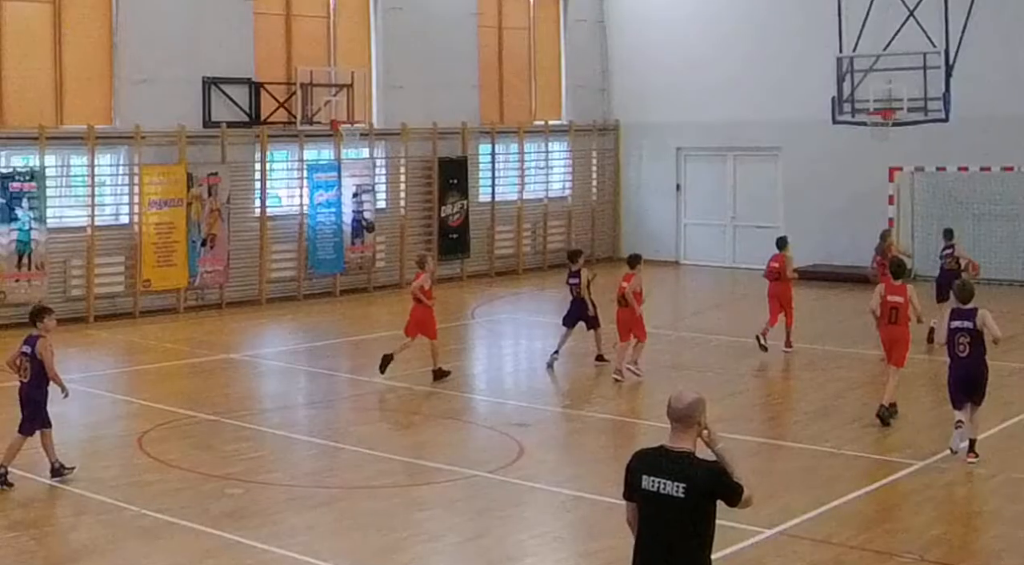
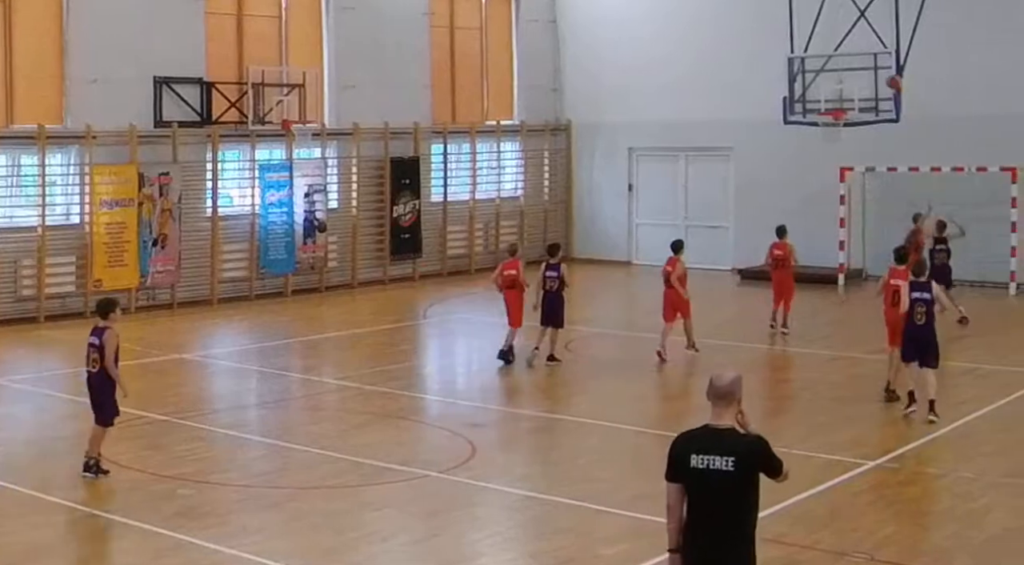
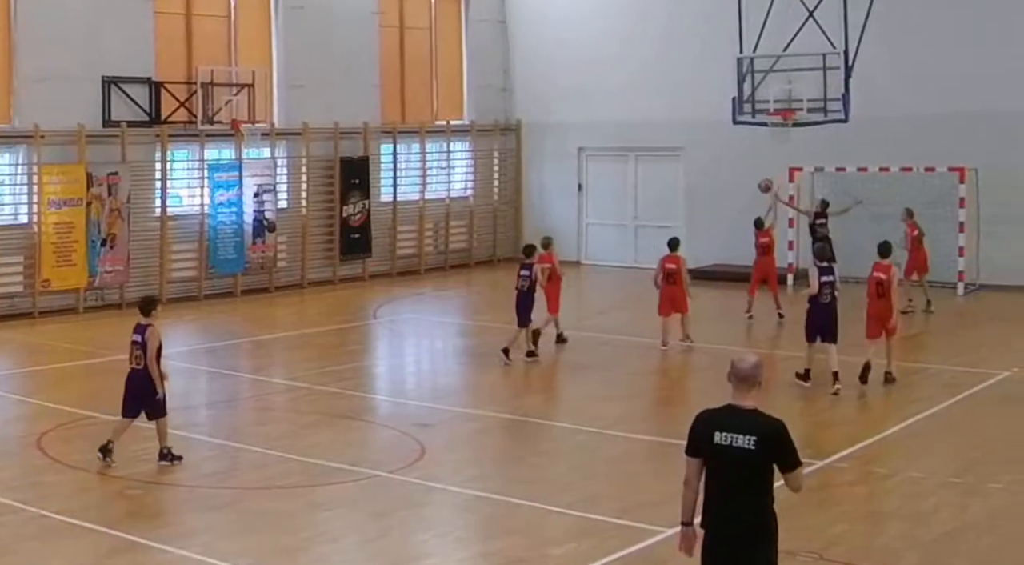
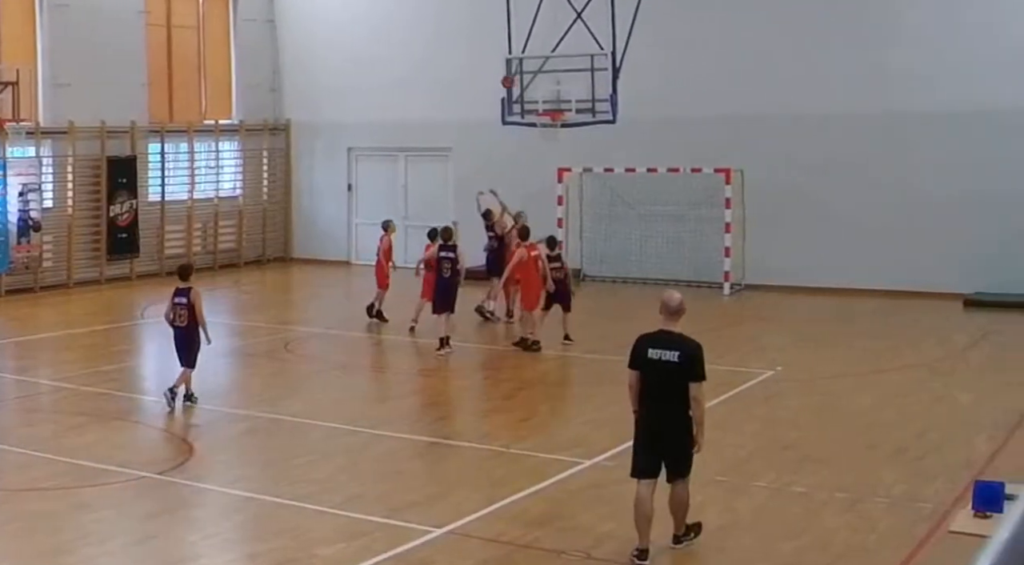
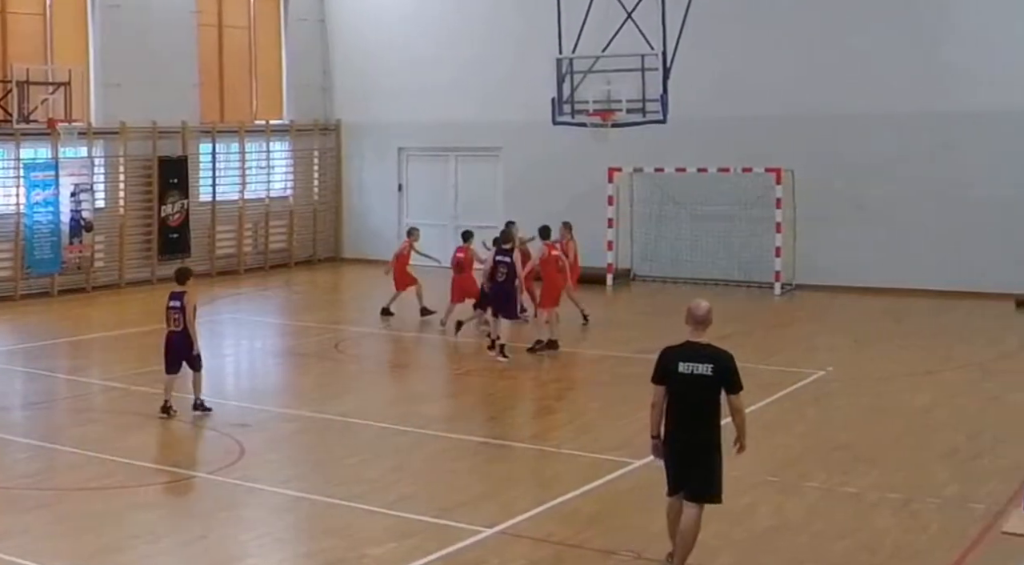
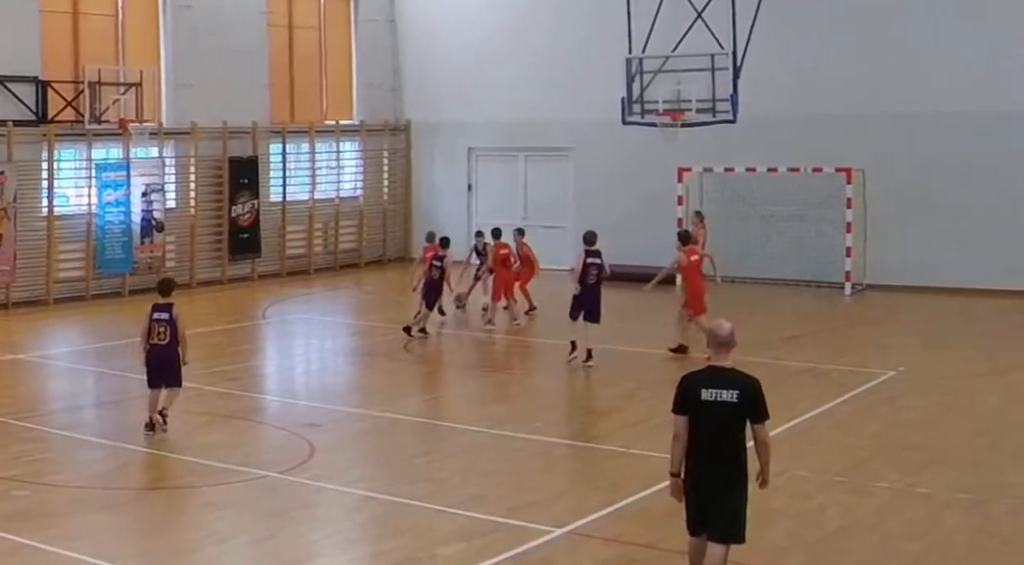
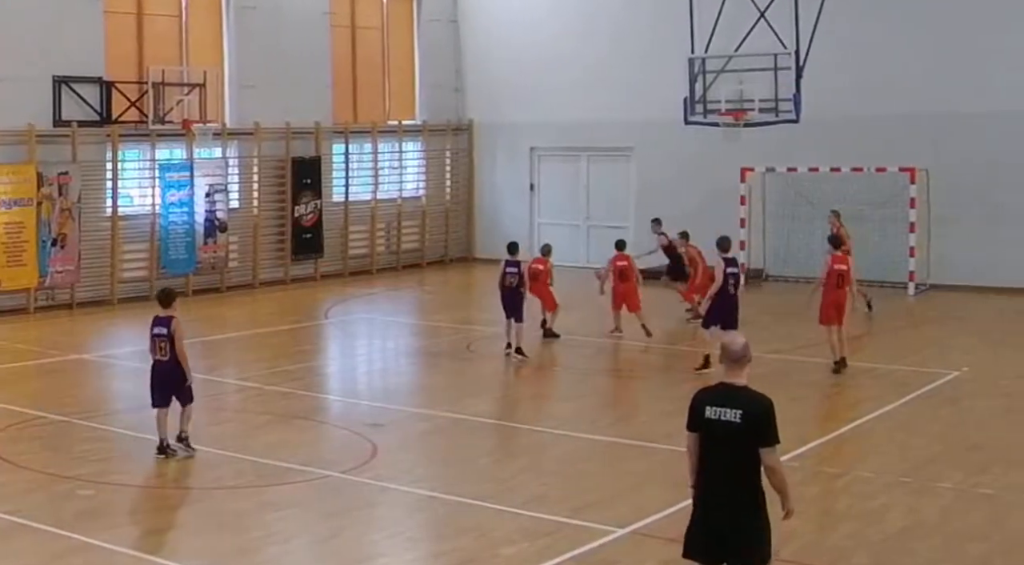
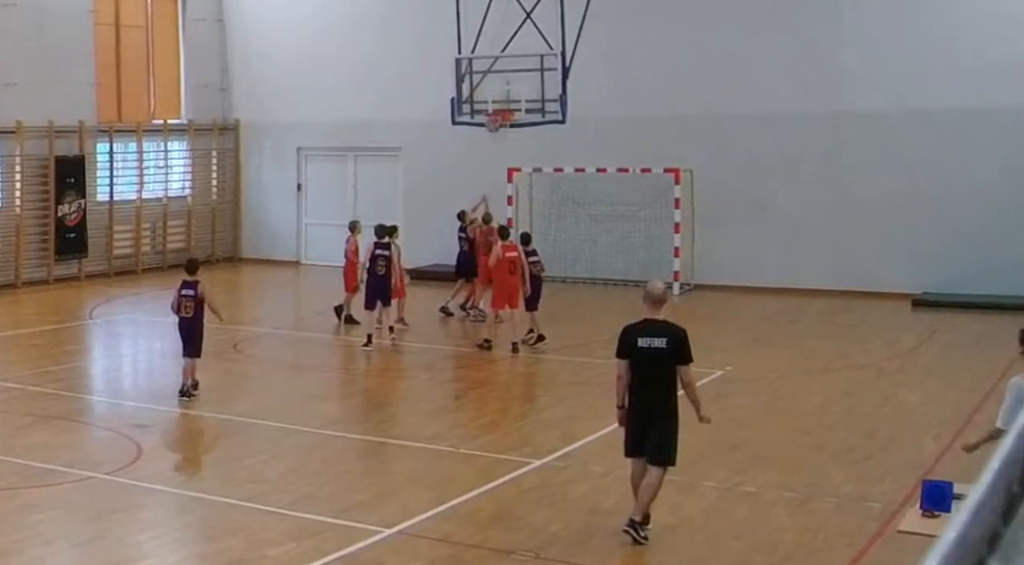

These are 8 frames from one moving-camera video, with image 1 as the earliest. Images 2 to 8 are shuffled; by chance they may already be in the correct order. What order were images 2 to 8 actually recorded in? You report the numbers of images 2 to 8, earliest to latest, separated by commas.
2, 3, 7, 6, 5, 4, 8
